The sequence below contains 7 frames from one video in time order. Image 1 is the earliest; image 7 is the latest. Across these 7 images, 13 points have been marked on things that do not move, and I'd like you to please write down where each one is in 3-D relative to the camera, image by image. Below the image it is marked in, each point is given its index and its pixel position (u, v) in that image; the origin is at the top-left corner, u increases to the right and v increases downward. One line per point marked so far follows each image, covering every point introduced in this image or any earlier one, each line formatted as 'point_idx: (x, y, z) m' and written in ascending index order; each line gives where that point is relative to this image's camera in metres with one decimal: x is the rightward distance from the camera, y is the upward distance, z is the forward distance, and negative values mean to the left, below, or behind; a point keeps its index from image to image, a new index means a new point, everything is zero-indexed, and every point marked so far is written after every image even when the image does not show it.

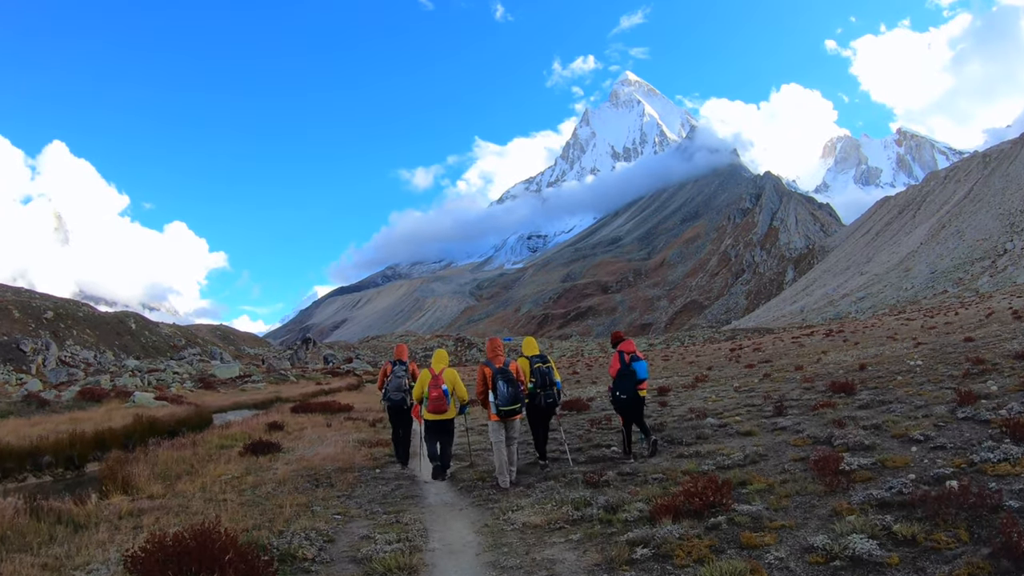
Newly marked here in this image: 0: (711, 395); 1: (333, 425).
0: (+6.2, -3.2, +16.3) m
1: (-5.7, -4.3, +18.8) m
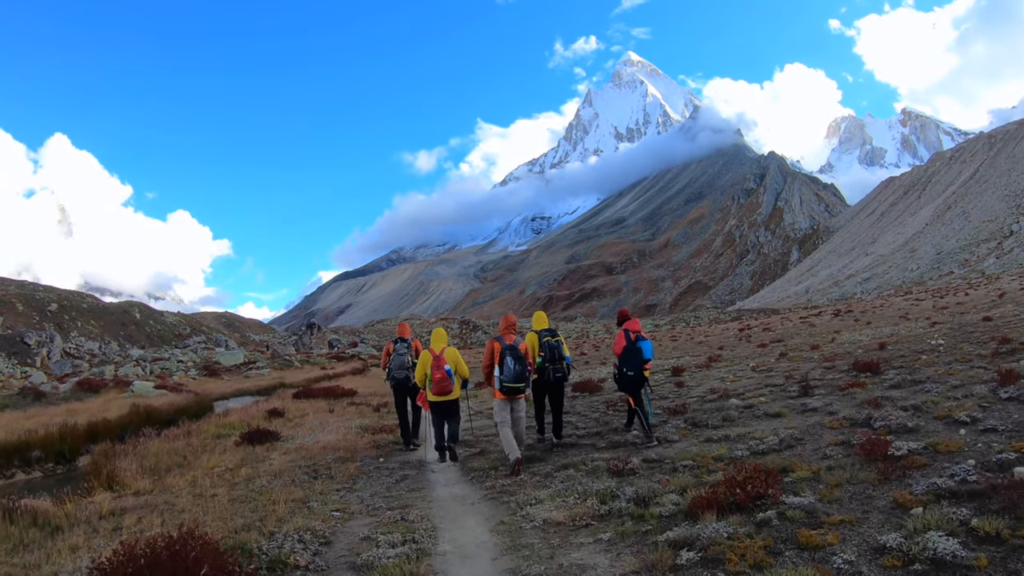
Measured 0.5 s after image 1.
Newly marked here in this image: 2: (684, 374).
0: (+6.4, -2.6, +16.2) m
1: (-5.5, -3.8, +18.9) m
2: (+5.9, -2.8, +18.5) m
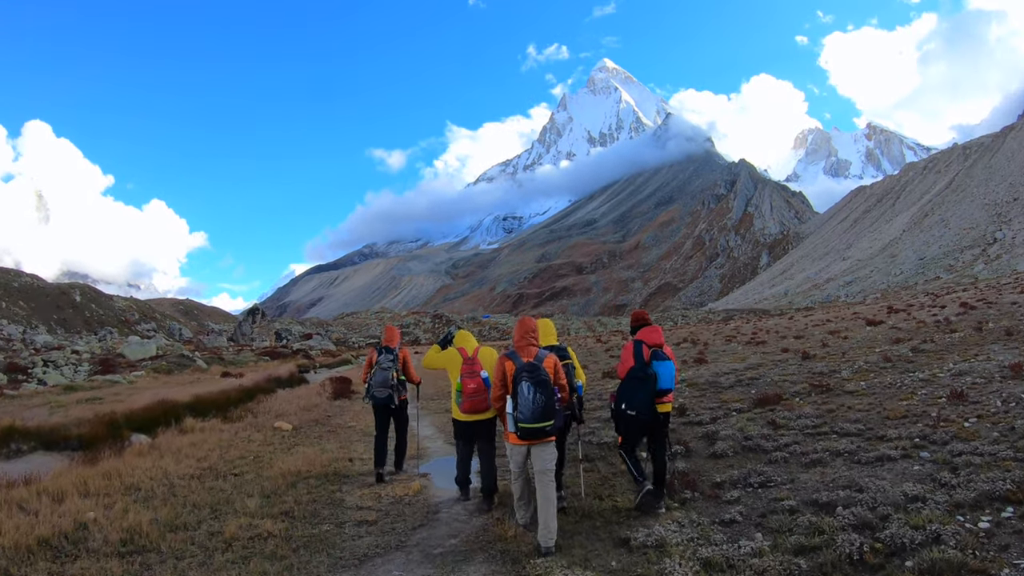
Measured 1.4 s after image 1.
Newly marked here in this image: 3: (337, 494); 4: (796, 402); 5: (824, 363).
0: (+5.3, -2.5, +12.4) m
1: (-6.8, -3.2, +14.5) m
2: (+4.7, -2.6, +14.6) m
3: (-2.1, -2.5, +7.0) m
4: (+6.2, -2.4, +12.4) m
5: (+9.9, -2.4, +18.4) m
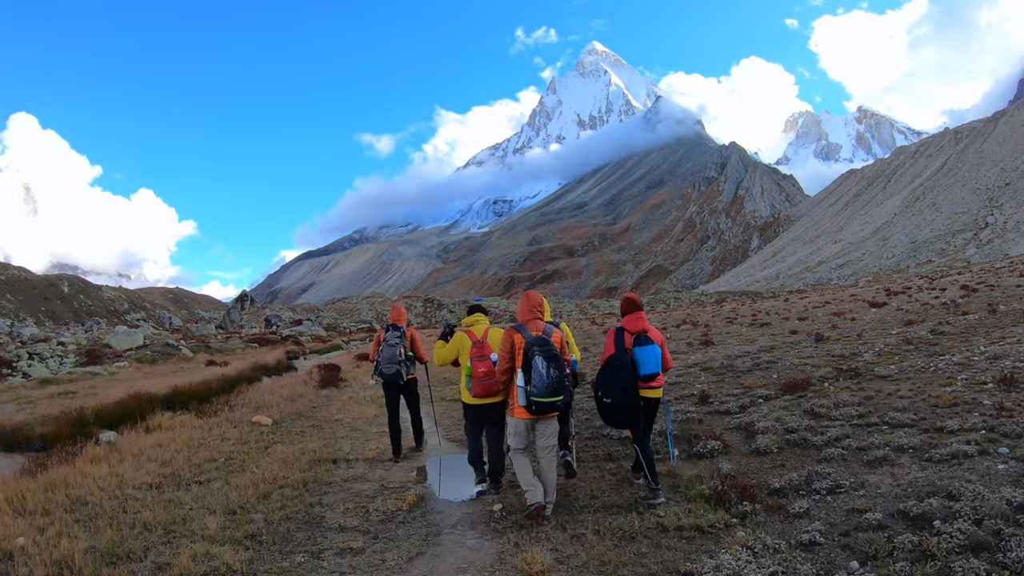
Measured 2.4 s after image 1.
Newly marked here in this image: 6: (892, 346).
0: (+5.4, -2.0, +11.4) m
1: (-6.7, -2.8, +13.2) m
2: (+4.7, -2.1, +13.6) m
3: (-2.0, -2.2, +5.8) m
4: (+6.2, -2.0, +11.4) m
5: (+9.9, -1.7, +17.4) m
6: (+10.8, -1.7, +16.4) m
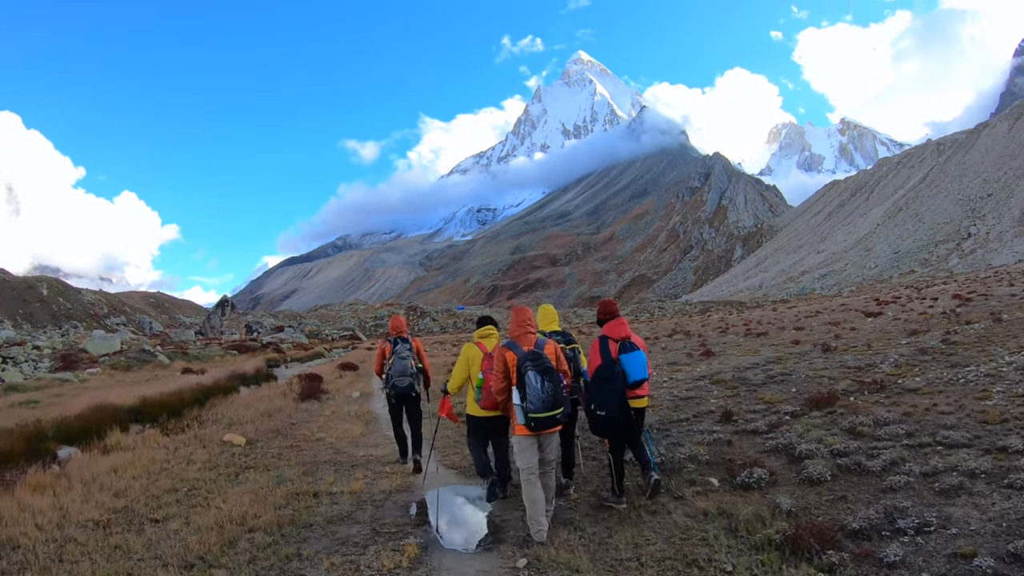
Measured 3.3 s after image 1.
0: (+5.4, -2.1, +10.5) m
1: (-6.7, -2.8, +12.0) m
2: (+4.7, -2.2, +12.6) m
3: (-1.8, -2.2, +4.7) m
4: (+6.3, -2.1, +10.5) m
5: (+9.8, -2.0, +16.6) m
6: (+10.7, -1.9, +15.6) m
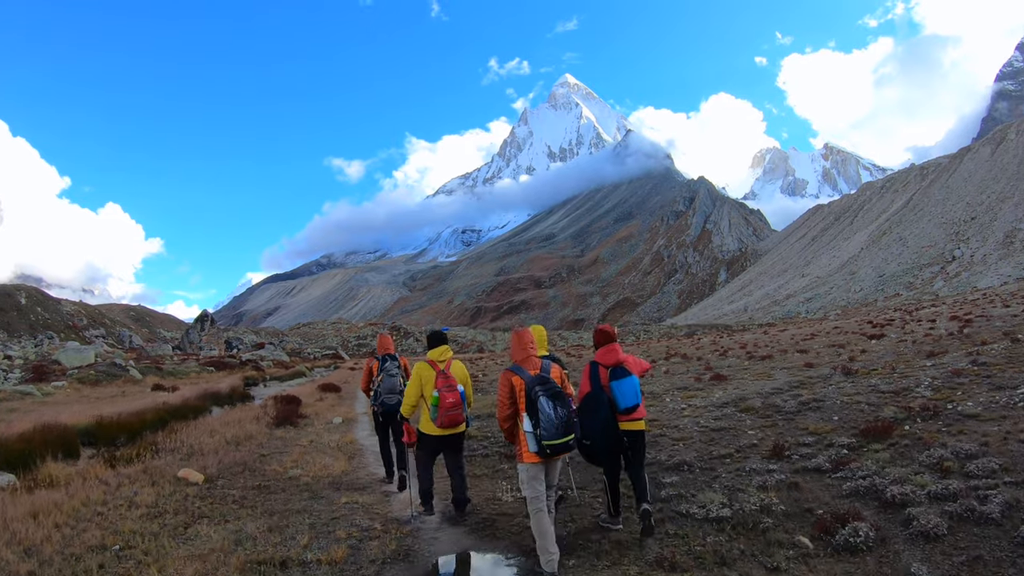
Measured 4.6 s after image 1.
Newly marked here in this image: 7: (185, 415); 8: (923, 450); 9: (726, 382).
0: (+5.6, -2.3, +9.1) m
1: (-6.6, -3.0, +10.2) m
2: (+4.8, -2.5, +11.2) m
3: (-1.4, -2.2, +3.1) m
4: (+6.4, -2.3, +9.1) m
5: (+9.8, -2.5, +15.4) m
6: (+10.7, -2.3, +14.4) m
7: (-10.3, -4.0, +18.1) m
8: (+5.9, -2.3, +8.3) m
9: (+6.6, -2.9, +17.8) m
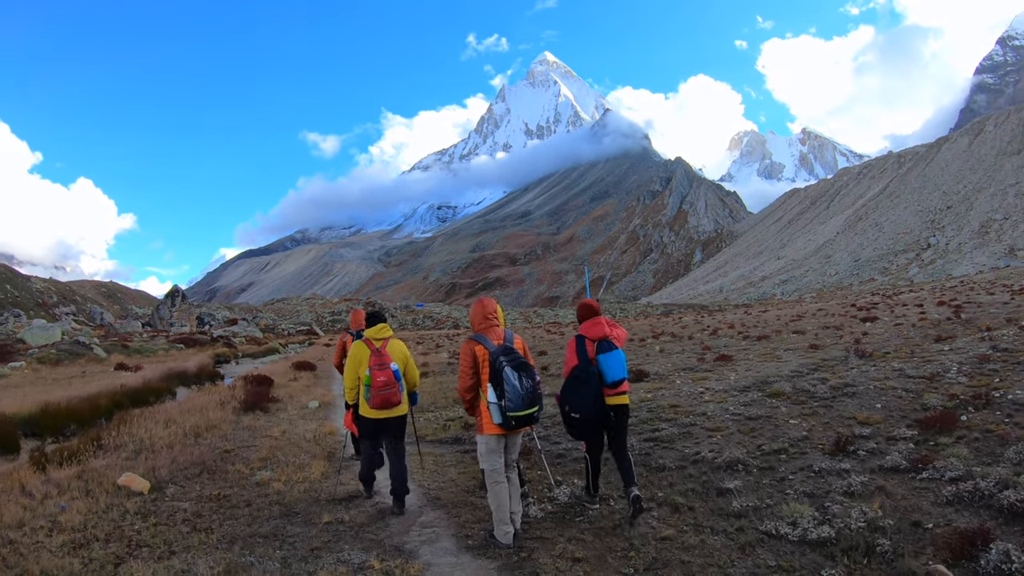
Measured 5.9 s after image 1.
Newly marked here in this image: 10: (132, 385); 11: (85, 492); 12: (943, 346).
0: (+5.7, -1.9, +7.9) m
1: (-6.5, -2.4, +8.6) m
2: (+4.9, -2.0, +10.0) m
3: (-1.0, -1.9, +1.7) m
4: (+6.6, -1.9, +8.0) m
5: (+9.7, -1.9, +14.4) m
6: (+10.7, -1.8, +13.4) m
7: (-10.5, -3.2, +16.3) m
8: (+6.1, -2.0, +7.2) m
9: (+6.4, -2.2, +16.7) m
10: (-11.9, -3.1, +17.7) m
11: (-4.9, -2.3, +6.6) m
12: (+13.1, -1.7, +17.7) m
